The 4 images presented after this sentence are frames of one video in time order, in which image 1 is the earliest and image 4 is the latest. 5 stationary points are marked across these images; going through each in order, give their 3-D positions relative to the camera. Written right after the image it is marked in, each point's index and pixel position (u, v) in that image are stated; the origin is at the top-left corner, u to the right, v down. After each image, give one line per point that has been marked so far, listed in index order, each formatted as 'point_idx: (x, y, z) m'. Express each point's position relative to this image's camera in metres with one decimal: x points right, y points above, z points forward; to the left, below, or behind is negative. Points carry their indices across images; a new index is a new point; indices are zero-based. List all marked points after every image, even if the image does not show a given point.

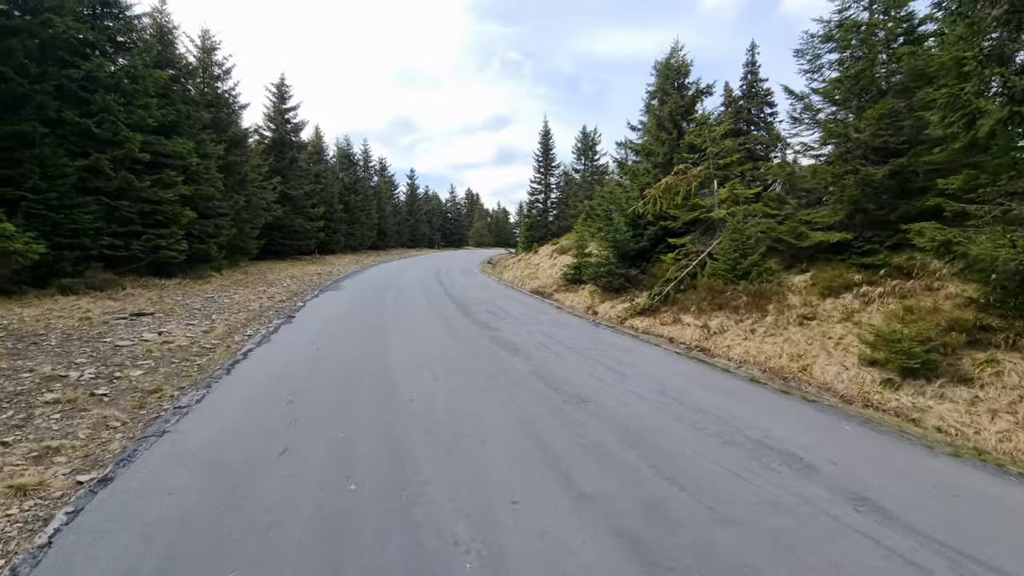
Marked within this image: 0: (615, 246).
0: (+3.3, +1.4, +13.7) m
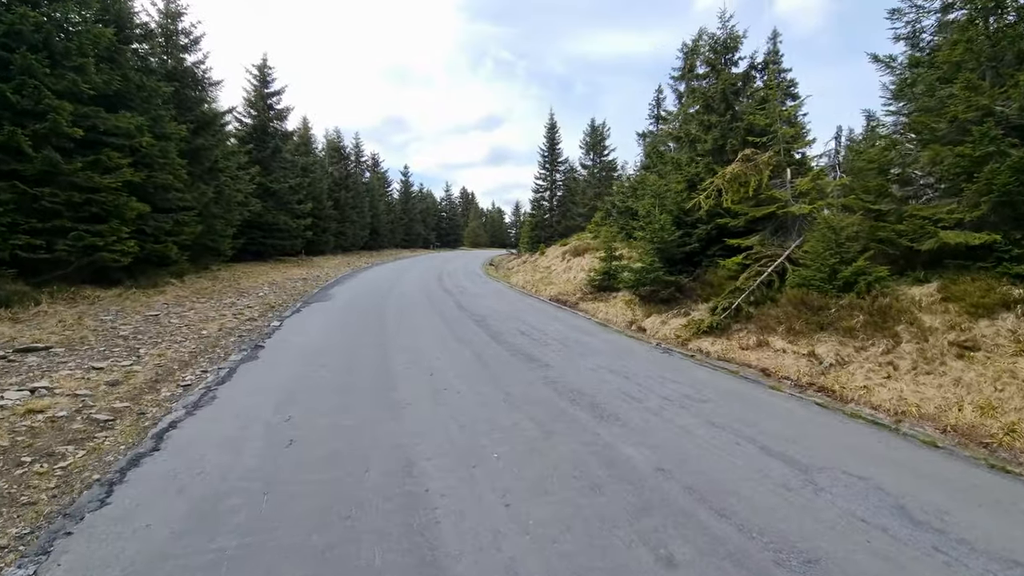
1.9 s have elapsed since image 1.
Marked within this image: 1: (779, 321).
0: (+4.0, +1.1, +11.5) m
1: (+5.4, -0.7, +8.5) m
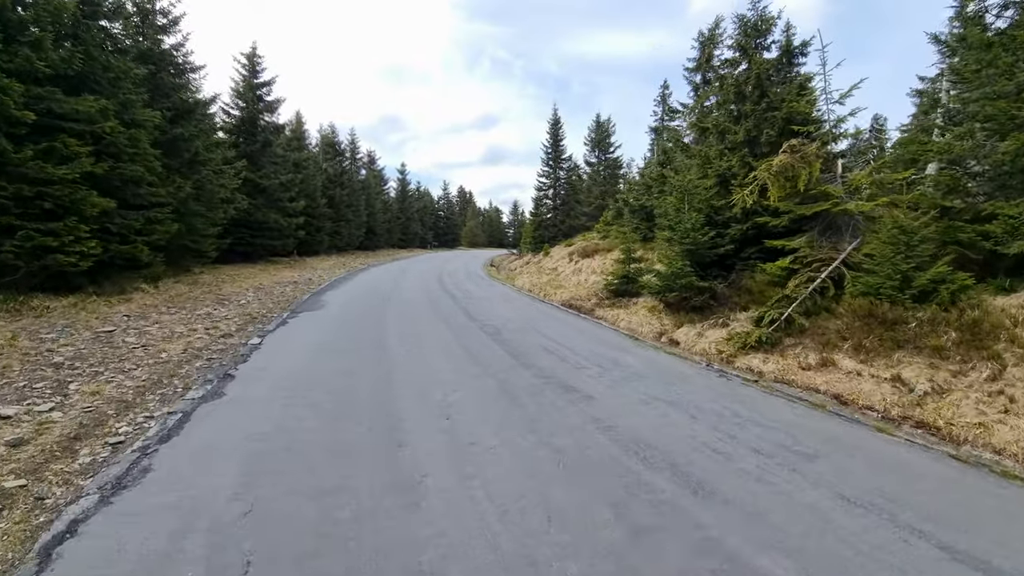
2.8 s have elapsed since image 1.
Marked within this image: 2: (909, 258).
0: (+4.4, +0.9, +10.3) m
1: (+5.8, -0.9, +7.4) m
2: (+6.9, +0.5, +7.3) m
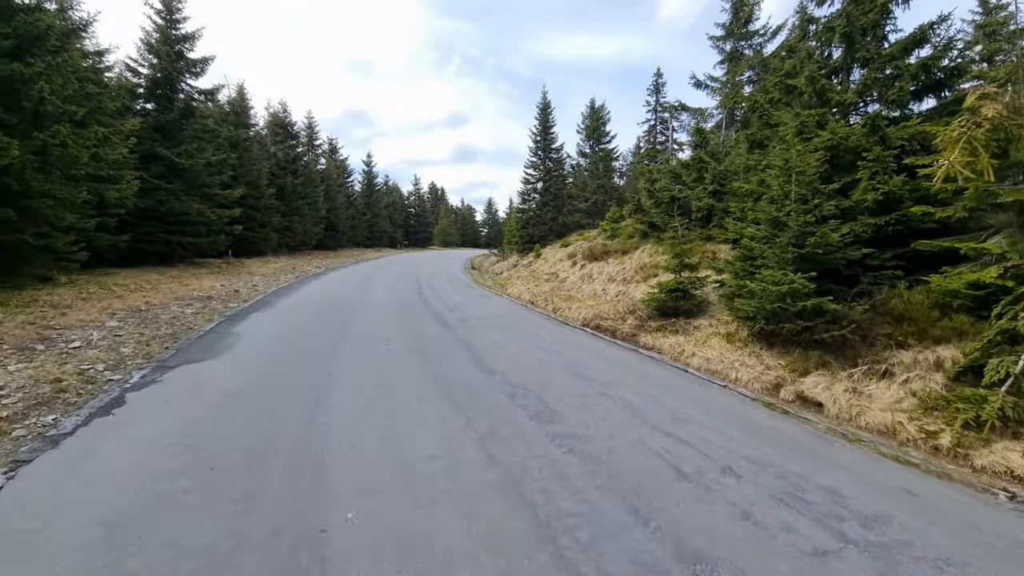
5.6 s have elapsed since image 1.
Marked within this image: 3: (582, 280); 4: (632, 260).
0: (+4.8, +0.5, +6.9) m
1: (+6.5, -1.2, +4.1) m
2: (+7.6, +0.1, +4.1) m
3: (+2.6, +0.3, +15.3) m
4: (+4.1, +1.0, +14.2) m
